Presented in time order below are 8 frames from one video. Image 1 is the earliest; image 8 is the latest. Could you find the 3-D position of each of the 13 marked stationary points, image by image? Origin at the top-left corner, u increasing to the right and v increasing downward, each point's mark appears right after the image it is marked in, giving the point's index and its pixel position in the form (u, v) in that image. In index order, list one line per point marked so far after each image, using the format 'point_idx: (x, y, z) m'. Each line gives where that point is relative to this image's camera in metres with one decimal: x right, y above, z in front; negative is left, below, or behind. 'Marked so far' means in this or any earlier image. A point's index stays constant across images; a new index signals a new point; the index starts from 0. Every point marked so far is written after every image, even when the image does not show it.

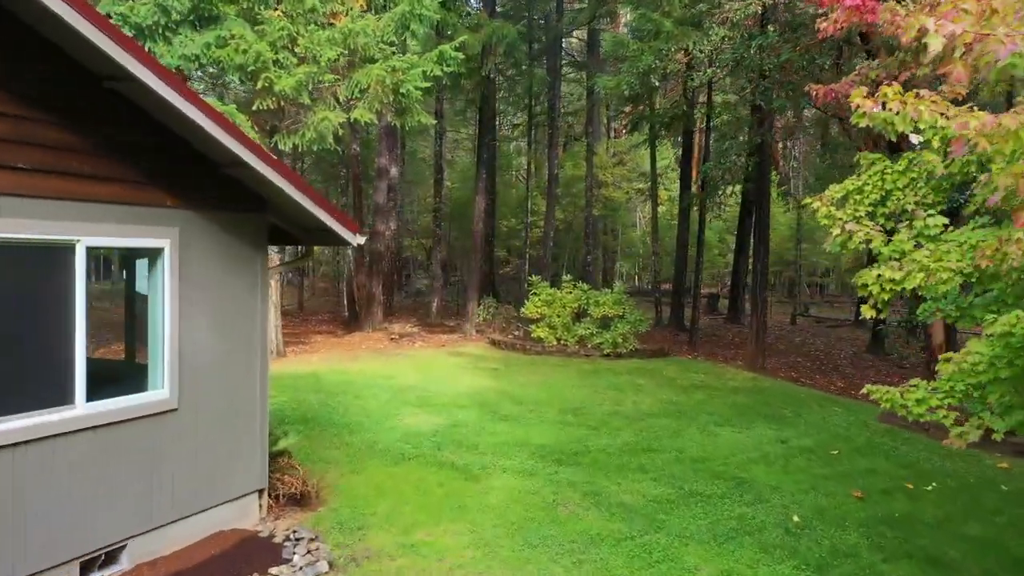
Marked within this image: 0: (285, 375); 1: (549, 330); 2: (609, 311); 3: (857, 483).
0: (-3.0, -1.2, +10.8) m
1: (+0.6, -0.7, +13.6) m
2: (+1.6, -0.4, +13.3) m
3: (+2.8, -1.6, +6.5) m
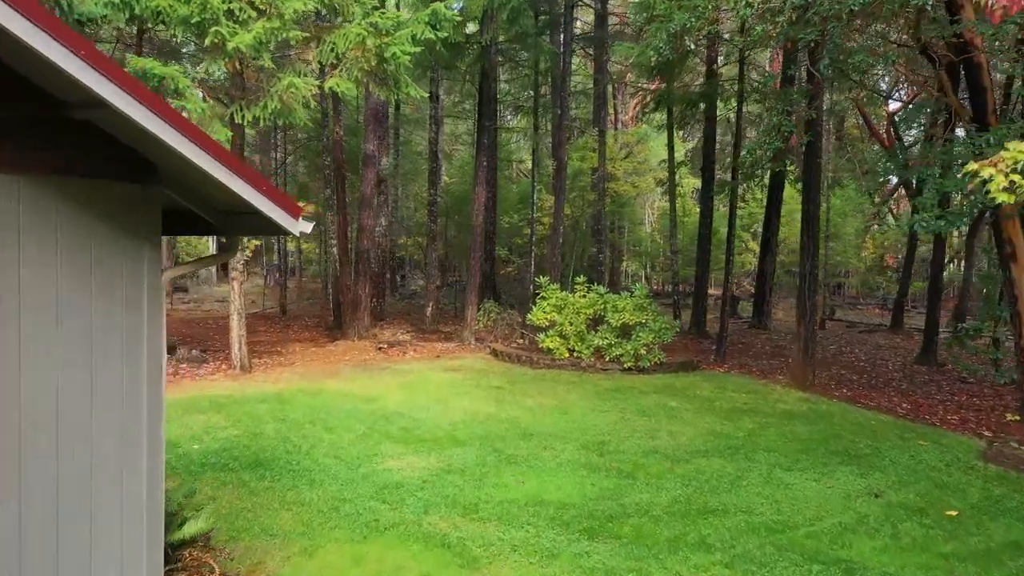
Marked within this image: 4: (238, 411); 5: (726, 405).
0: (-2.9, -1.2, +9.0) m
1: (+0.7, -0.7, +11.8) m
2: (+1.6, -0.4, +11.4) m
3: (+2.8, -1.6, +4.7) m
4: (-2.8, -1.2, +8.3) m
5: (+2.4, -1.3, +9.3) m
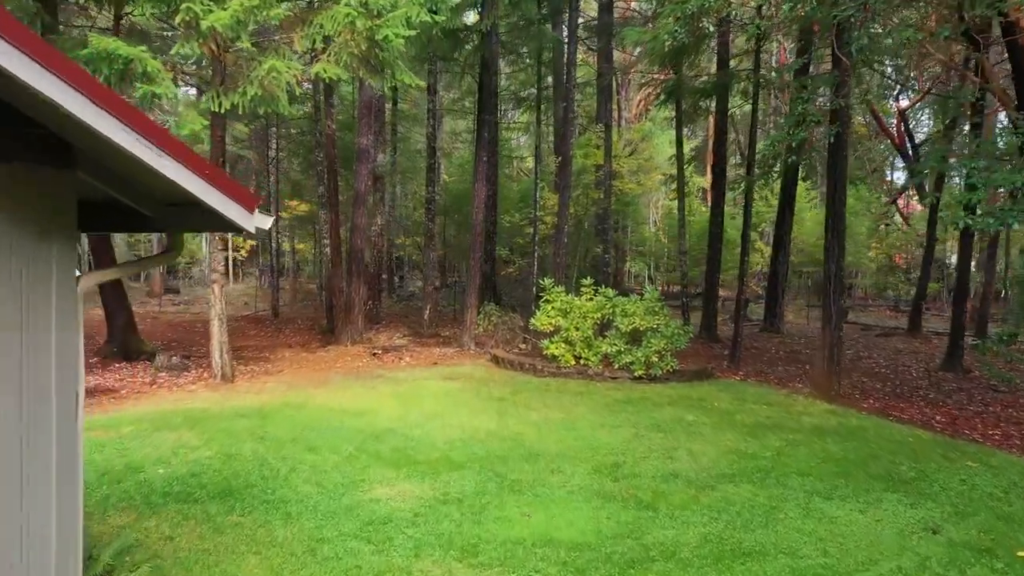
0: (-2.9, -1.2, +8.2) m
1: (+0.7, -0.8, +11.0) m
2: (+1.7, -0.5, +10.7) m
3: (+2.9, -1.6, +3.9) m
4: (-2.7, -1.3, +7.5) m
5: (+2.5, -1.4, +8.5) m
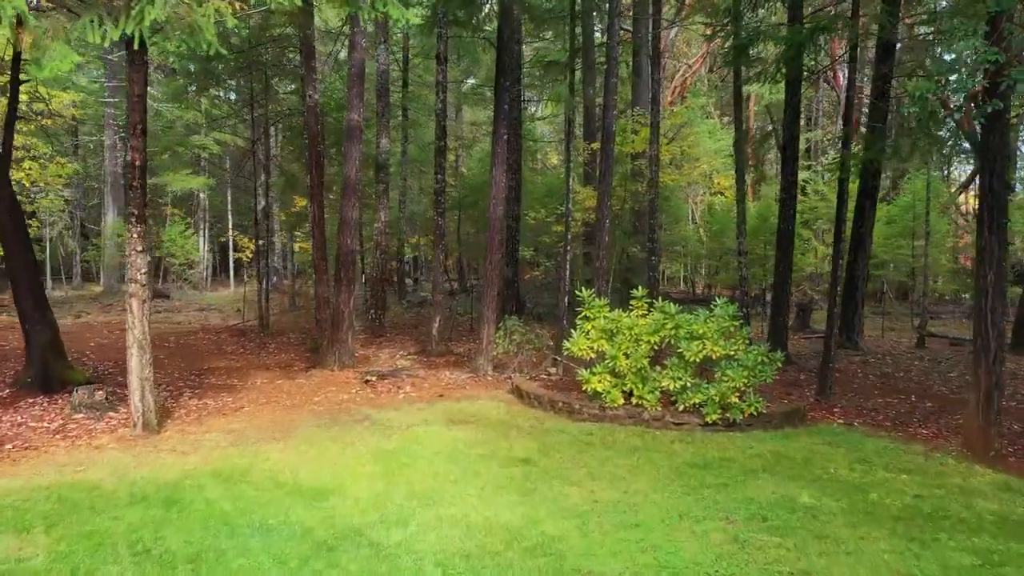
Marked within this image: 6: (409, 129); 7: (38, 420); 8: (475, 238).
0: (-2.7, -1.4, +5.6) m
1: (+1.0, -0.9, +8.3) m
2: (+1.9, -0.6, +7.9) m
3: (+3.0, -1.8, +1.1) m
4: (-2.5, -1.4, +4.9) m
5: (+2.7, -1.5, +5.8) m
6: (-2.4, +3.7, +18.9) m
7: (-4.6, -1.3, +8.0) m
8: (-0.8, +1.2, +19.0) m
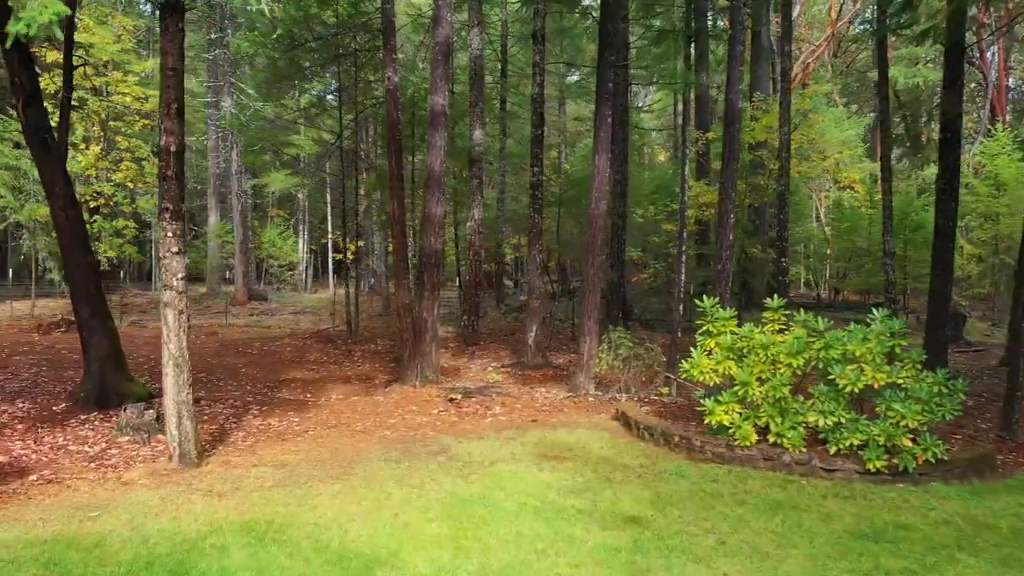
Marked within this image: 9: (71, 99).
0: (-2.1, -1.4, +4.5) m
1: (+1.9, -1.0, +6.7) m
2: (+2.8, -0.7, +6.2) m
3: (+2.9, -1.9, -0.7) m
4: (-2.1, -1.5, +3.8) m
5: (+3.2, -1.6, +4.0) m
6: (-0.1, +3.6, +17.6) m
7: (-3.8, -1.4, +7.1) m
8: (+1.4, +1.1, +17.5) m
9: (-4.4, +1.9, +8.3) m
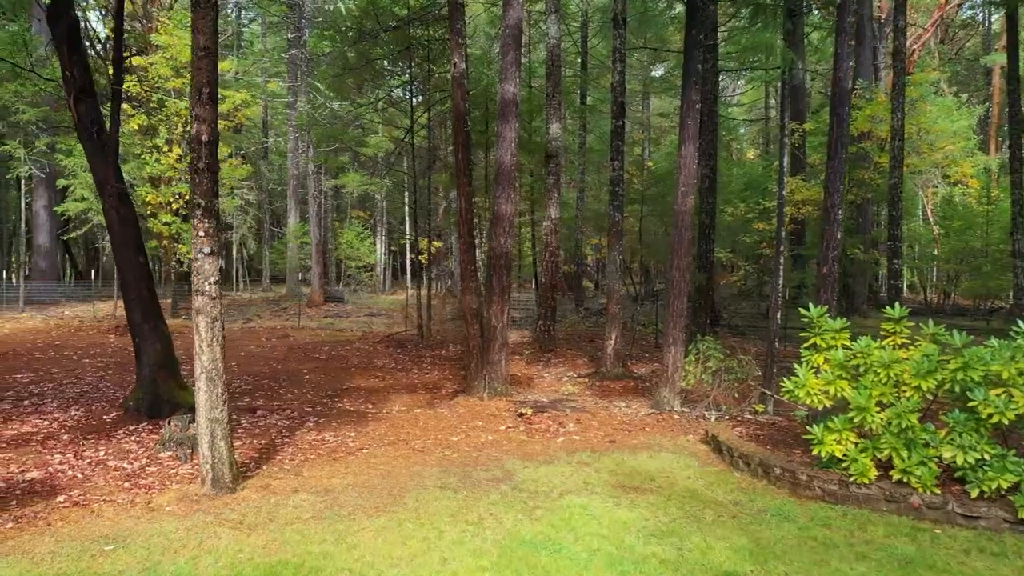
0: (-1.8, -1.5, +3.8) m
1: (+2.4, -1.0, +5.7) m
2: (+3.2, -0.7, +5.1) m
3: (+2.7, -1.9, -1.8) m
4: (-1.8, -1.5, +3.1) m
5: (+3.4, -1.6, +2.8) m
6: (+1.5, +3.5, +16.8) m
7: (-3.2, -1.4, +6.6) m
8: (+3.0, +1.0, +16.5) m
9: (-3.7, +1.9, +7.8) m
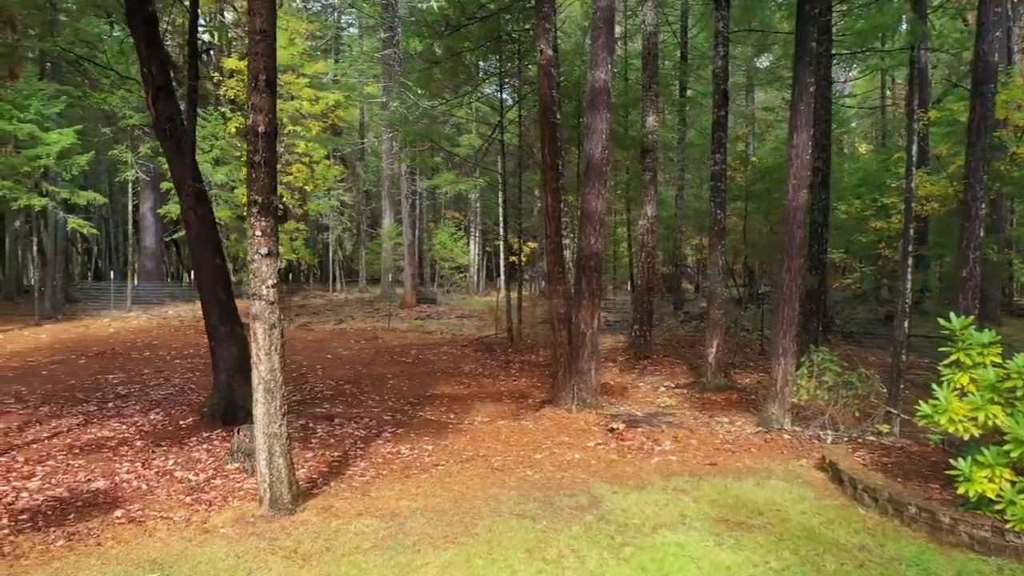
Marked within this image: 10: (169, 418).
0: (-1.5, -1.5, +3.4) m
1: (+2.9, -1.1, +4.7) m
2: (+3.7, -0.8, +4.1) m
3: (+2.3, -1.9, -2.7) m
4: (-1.6, -1.5, +2.7) m
5: (+3.6, -1.7, +1.8) m
6: (+3.4, +3.5, +15.8) m
7: (-2.5, -1.4, +6.3) m
8: (+4.8, +1.0, +15.4) m
9: (-2.9, +1.9, +7.6) m
10: (-3.4, -1.3, +8.2) m
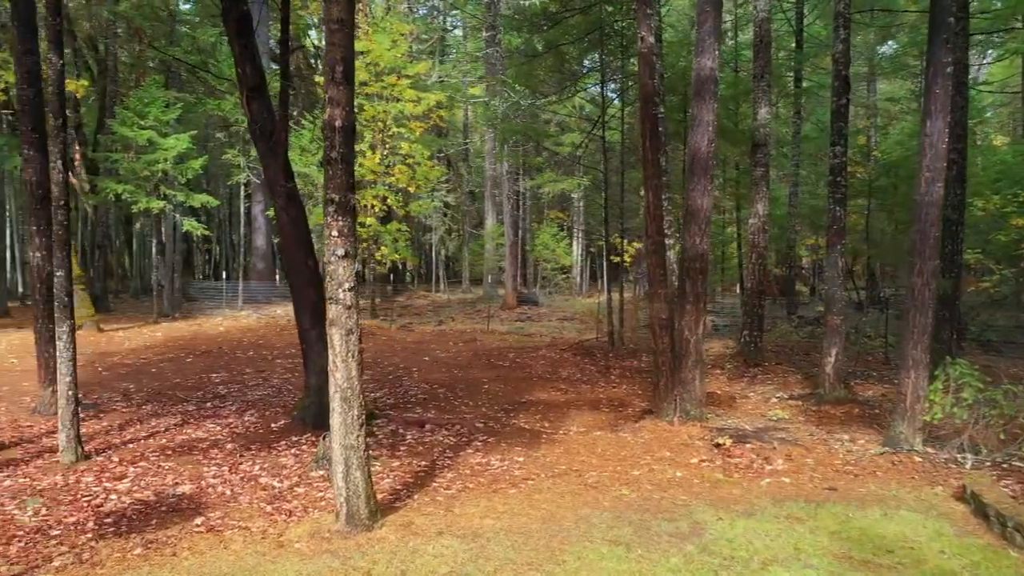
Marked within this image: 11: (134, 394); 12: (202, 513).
0: (-1.2, -1.5, +3.2) m
1: (+3.3, -1.1, +3.9) m
2: (+4.0, -0.8, +3.1) m
3: (+1.8, -2.0, -3.4) m
4: (-1.4, -1.6, +2.5) m
5: (+3.7, -1.7, +0.9) m
6: (+5.3, +3.4, +14.9) m
7: (-1.8, -1.4, +6.2) m
8: (+6.6, +0.9, +14.2) m
9: (-2.0, +1.9, +7.5) m
10: (-2.5, -1.3, +8.1) m
11: (-4.4, -1.2, +9.5) m
12: (-2.0, -1.5, +5.4) m
